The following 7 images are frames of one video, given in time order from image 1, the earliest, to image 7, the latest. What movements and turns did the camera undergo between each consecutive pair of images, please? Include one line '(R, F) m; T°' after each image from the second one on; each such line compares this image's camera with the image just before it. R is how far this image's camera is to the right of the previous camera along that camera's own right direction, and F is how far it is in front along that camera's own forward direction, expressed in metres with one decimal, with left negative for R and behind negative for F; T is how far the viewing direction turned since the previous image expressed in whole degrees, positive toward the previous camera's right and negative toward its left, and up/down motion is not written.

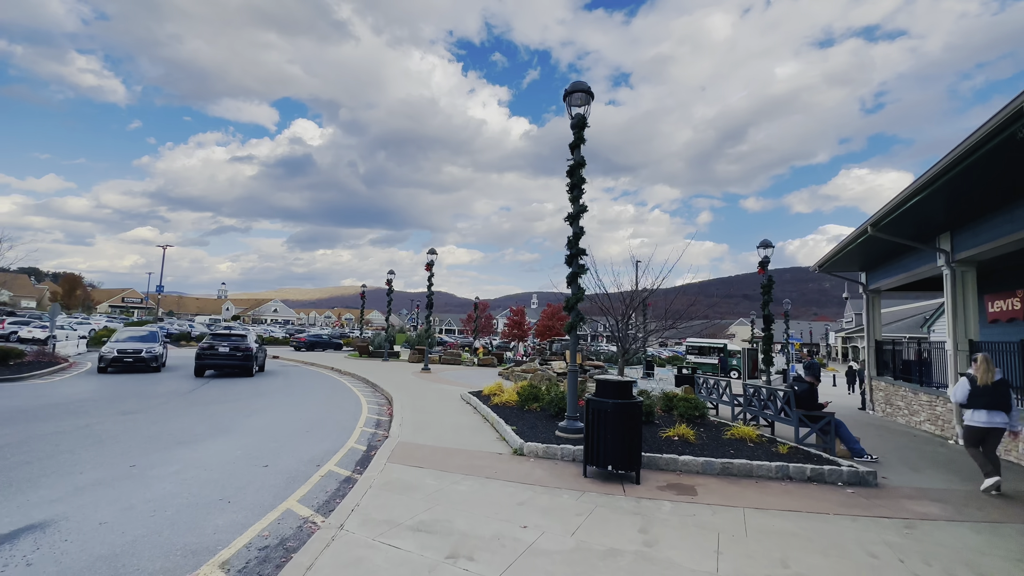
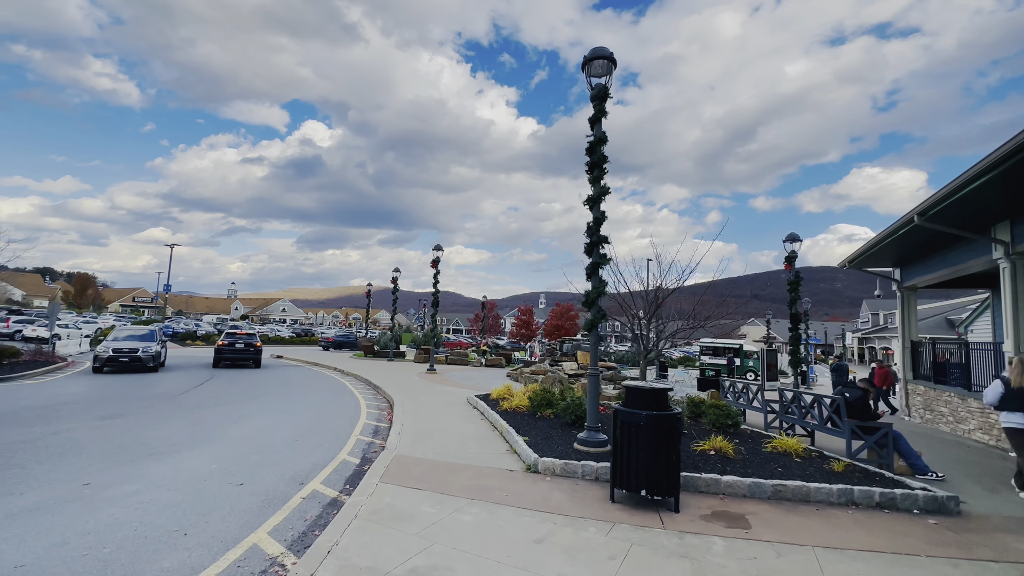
(-0.1, +0.7) m; -1°
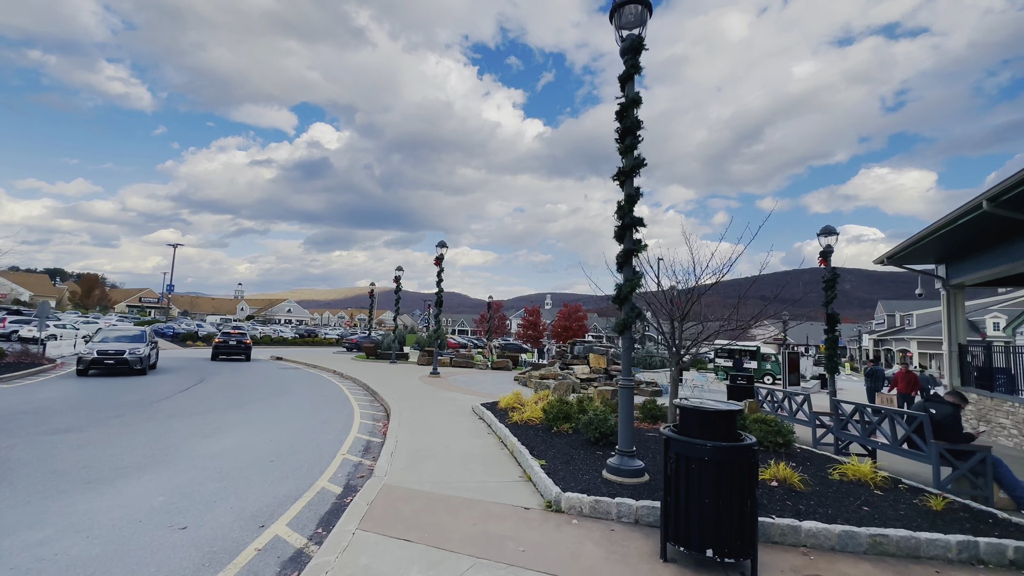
(-0.1, +1.0) m; -1°
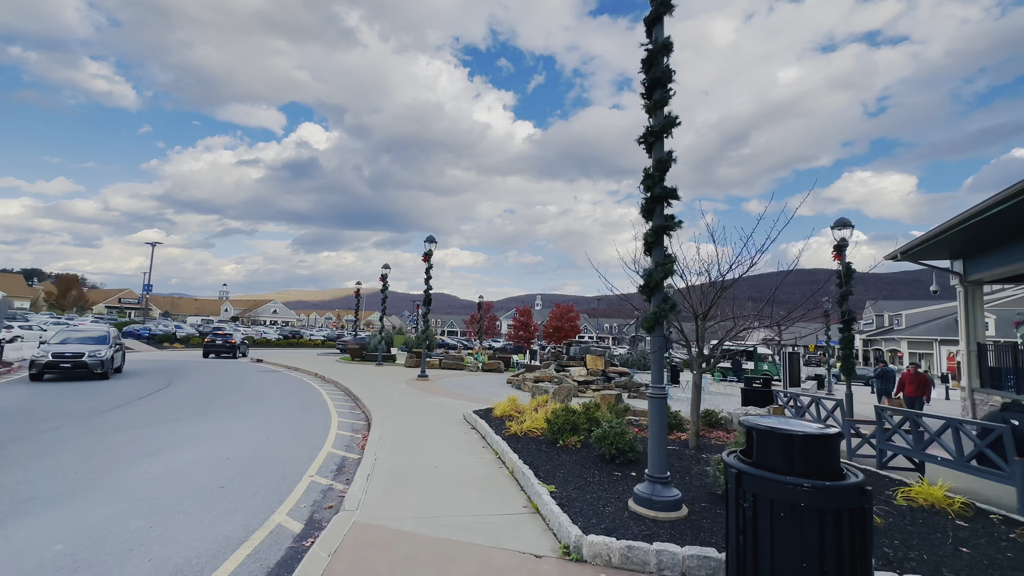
(-0.1, +0.9) m; +1°
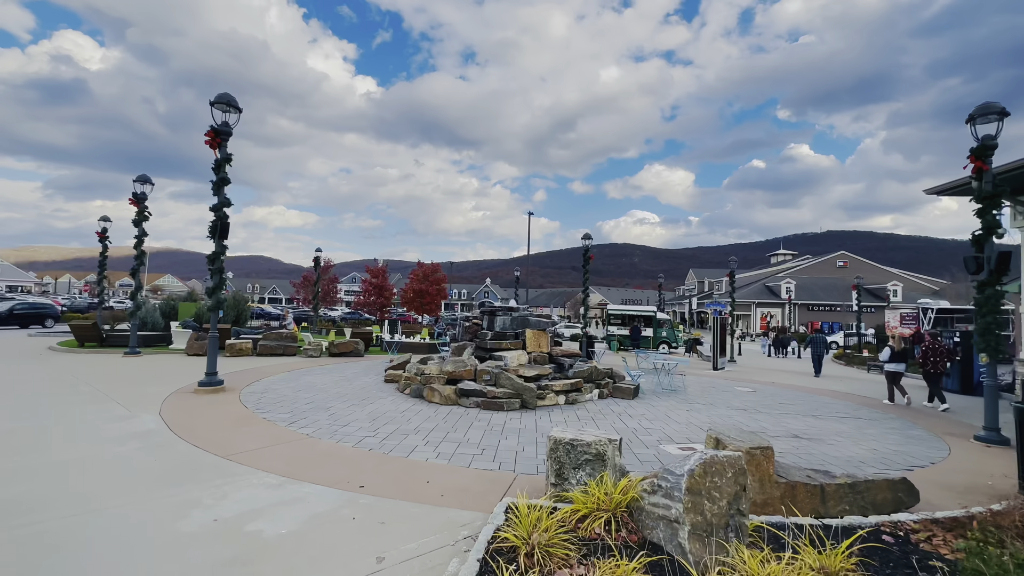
(-0.5, +1.7) m; +5°
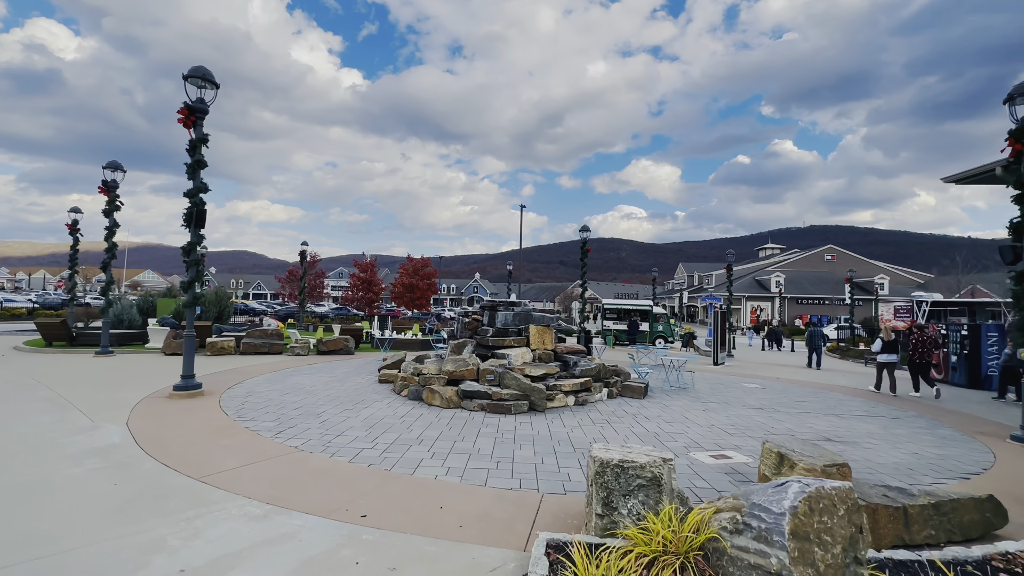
(-0.5, +0.9) m; +1°
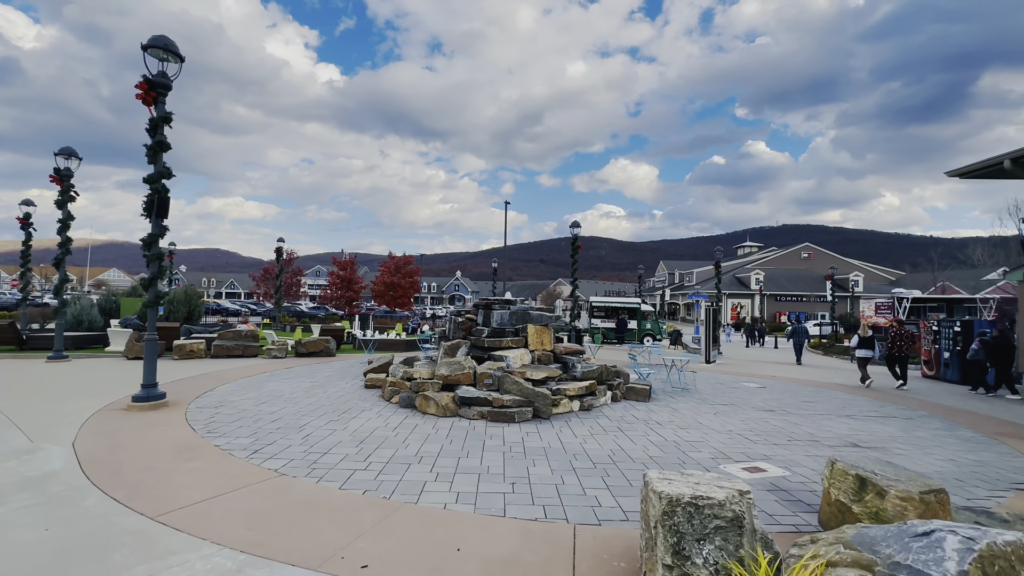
(-0.5, +0.9) m; +2°
